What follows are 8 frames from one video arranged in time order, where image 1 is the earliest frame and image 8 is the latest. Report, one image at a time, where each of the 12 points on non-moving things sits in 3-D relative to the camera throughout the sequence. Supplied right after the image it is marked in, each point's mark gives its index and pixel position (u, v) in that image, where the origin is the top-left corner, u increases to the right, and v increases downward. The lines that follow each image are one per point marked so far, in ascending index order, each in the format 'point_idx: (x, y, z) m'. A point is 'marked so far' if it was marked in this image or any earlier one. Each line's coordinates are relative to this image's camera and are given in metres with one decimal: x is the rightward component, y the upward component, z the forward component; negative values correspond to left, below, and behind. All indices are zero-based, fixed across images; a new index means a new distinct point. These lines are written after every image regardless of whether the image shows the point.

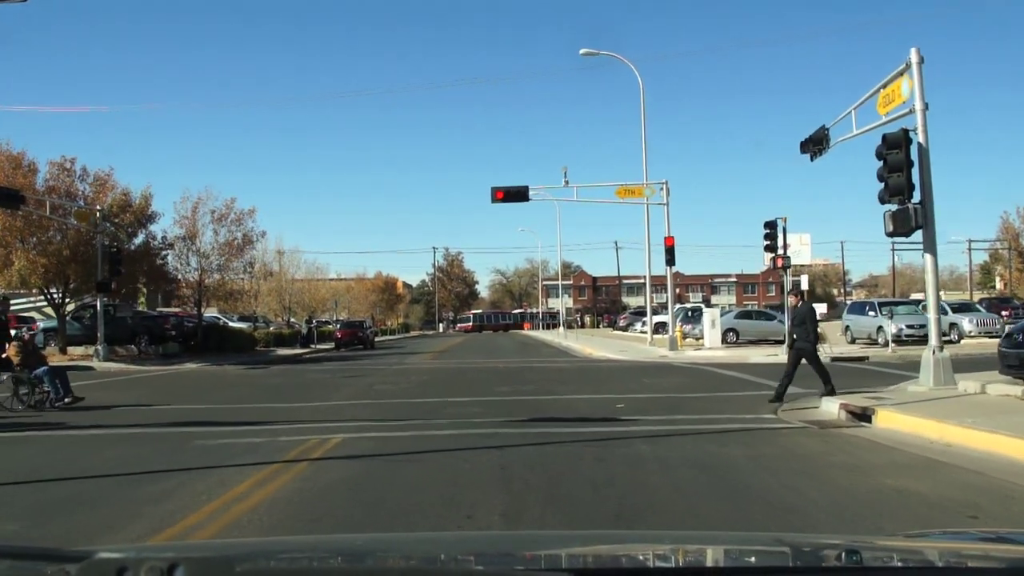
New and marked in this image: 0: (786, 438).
0: (+3.4, -1.9, +10.5) m
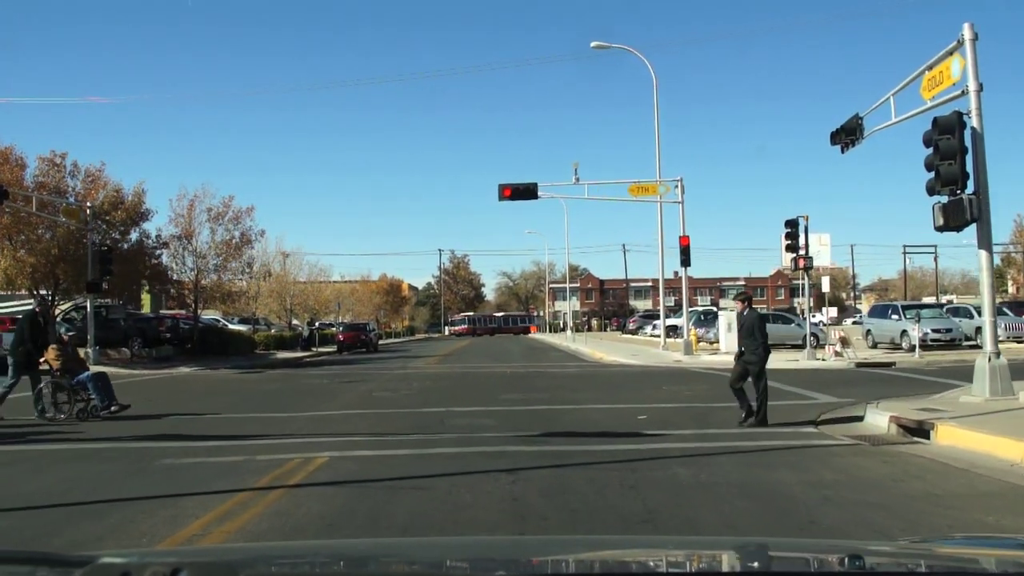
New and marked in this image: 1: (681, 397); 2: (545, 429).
0: (+3.6, -1.9, +9.1) m
1: (+3.4, -2.2, +16.6) m
2: (+0.5, -1.9, +11.6) m
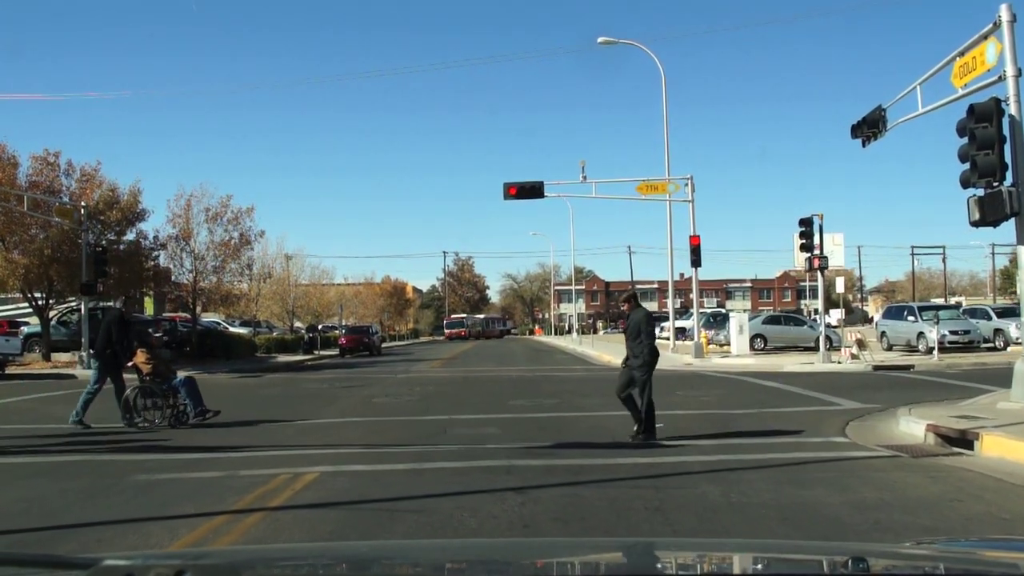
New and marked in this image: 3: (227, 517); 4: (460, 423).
0: (+3.7, -1.9, +8.3) m
1: (+3.5, -2.2, +15.8) m
2: (+0.6, -1.9, +10.7) m
3: (-2.3, -1.8, +6.8) m
4: (-0.8, -2.1, +12.7) m
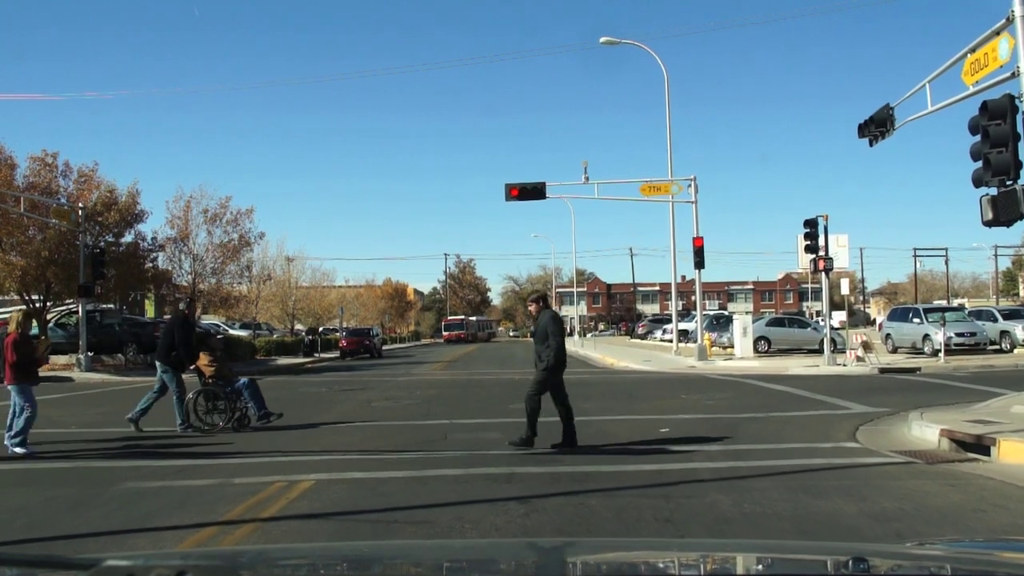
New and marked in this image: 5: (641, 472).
0: (+3.7, -1.9, +8.0) m
1: (+3.5, -2.2, +15.5) m
2: (+0.6, -2.0, +10.4) m
3: (-2.3, -1.9, +6.5) m
4: (-0.8, -2.1, +12.4) m
5: (+1.3, -1.8, +8.4) m
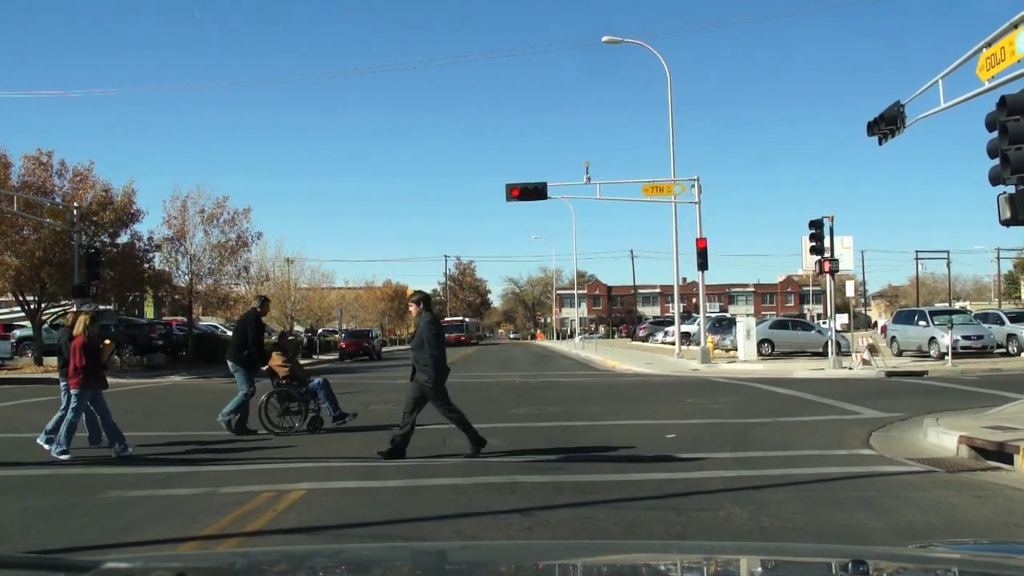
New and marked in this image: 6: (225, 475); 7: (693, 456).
0: (+3.7, -1.9, +7.6) m
1: (+3.6, -2.2, +15.1) m
2: (+0.6, -2.0, +10.0) m
3: (-2.3, -1.8, +6.1) m
4: (-0.7, -2.1, +12.0) m
5: (+1.3, -1.8, +8.0) m
6: (-3.0, -1.9, +8.7) m
7: (+2.1, -1.9, +9.6) m
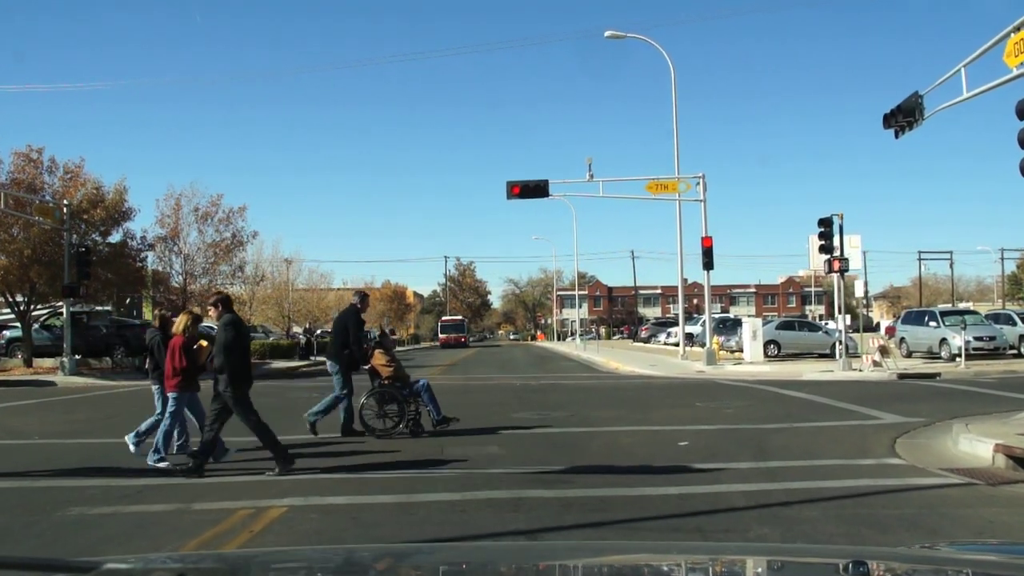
0: (+3.7, -1.8, +6.8) m
1: (+3.6, -2.2, +14.3) m
2: (+0.6, -1.9, +9.3) m
3: (-2.2, -1.8, +5.3) m
4: (-0.7, -2.1, +11.3) m
5: (+1.3, -1.8, +7.3) m
6: (-3.0, -1.9, +8.0) m
7: (+2.1, -1.9, +8.9) m
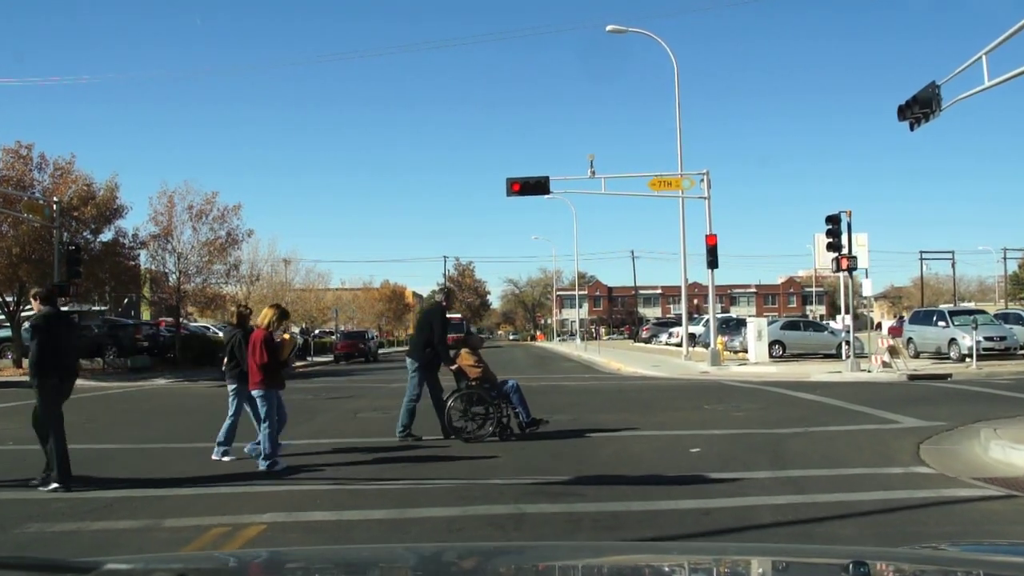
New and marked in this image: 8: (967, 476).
0: (+3.7, -1.8, +6.2) m
1: (+3.6, -2.2, +13.7) m
2: (+0.7, -1.9, +8.7) m
3: (-2.2, -1.8, +4.7) m
4: (-0.7, -2.0, +10.7) m
5: (+1.4, -1.8, +6.6) m
6: (-2.9, -1.9, +7.3) m
7: (+2.1, -1.9, +8.2) m
8: (+4.7, -1.9, +8.7) m
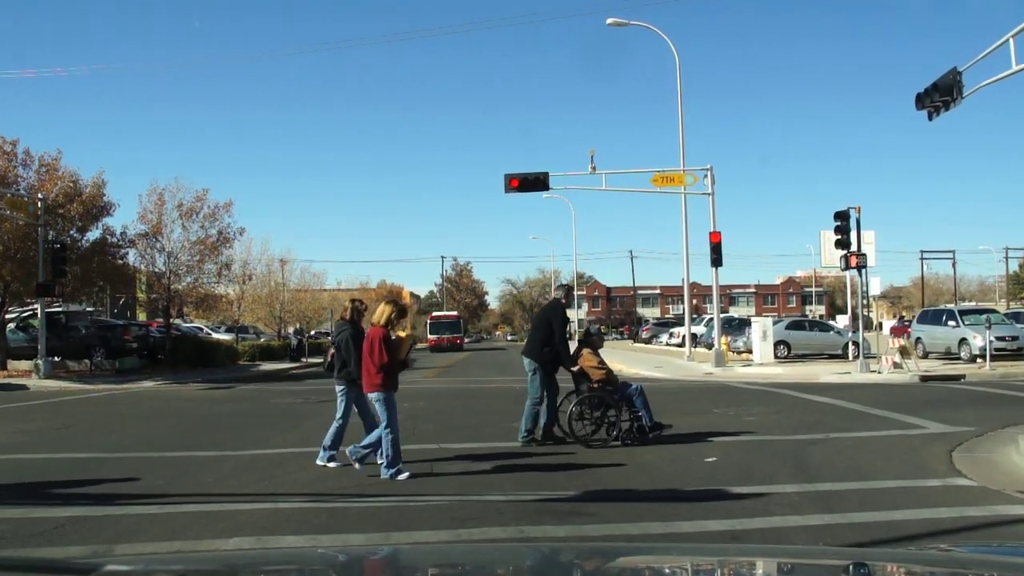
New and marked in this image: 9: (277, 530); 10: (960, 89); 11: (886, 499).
0: (+3.8, -1.7, +5.4) m
1: (+3.6, -2.1, +12.9) m
2: (+0.7, -1.8, +7.9) m
3: (-2.2, -1.7, +3.9) m
4: (-0.7, -2.0, +9.9) m
5: (+1.4, -1.7, +5.8) m
6: (-2.9, -1.8, +6.5) m
7: (+2.1, -1.8, +7.4) m
8: (+4.7, -1.9, +7.9) m
9: (-1.7, -1.8, +6.1) m
10: (+8.0, +3.5, +14.9) m
11: (+3.2, -1.8, +7.3) m
